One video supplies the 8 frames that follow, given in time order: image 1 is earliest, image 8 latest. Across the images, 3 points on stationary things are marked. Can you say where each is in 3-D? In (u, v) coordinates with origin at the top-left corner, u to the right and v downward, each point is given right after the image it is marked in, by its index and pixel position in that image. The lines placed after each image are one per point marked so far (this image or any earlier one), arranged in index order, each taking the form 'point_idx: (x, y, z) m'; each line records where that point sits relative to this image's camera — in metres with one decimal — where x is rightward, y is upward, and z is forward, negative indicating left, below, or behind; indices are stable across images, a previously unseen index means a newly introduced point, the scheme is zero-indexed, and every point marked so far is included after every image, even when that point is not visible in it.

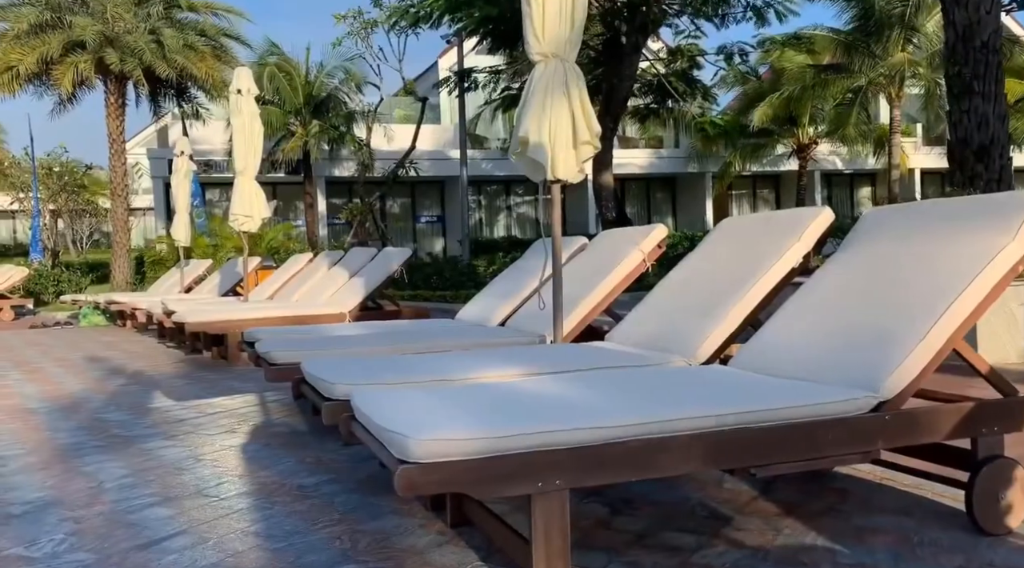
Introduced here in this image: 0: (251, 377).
0: (-1.7, -0.6, +6.8) m
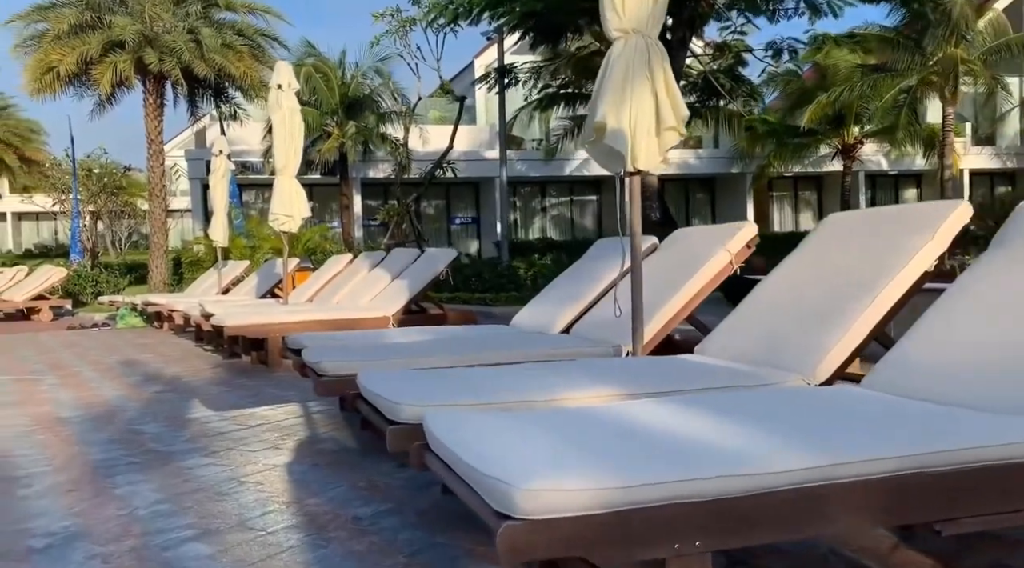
0: (-1.4, -0.6, +6.5) m
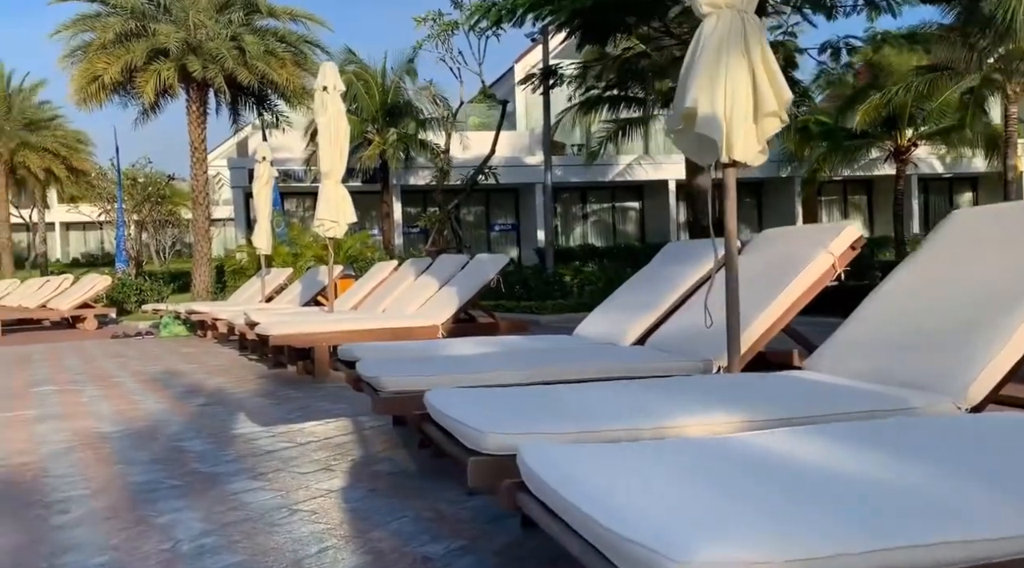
0: (-1.0, -0.7, +6.2) m
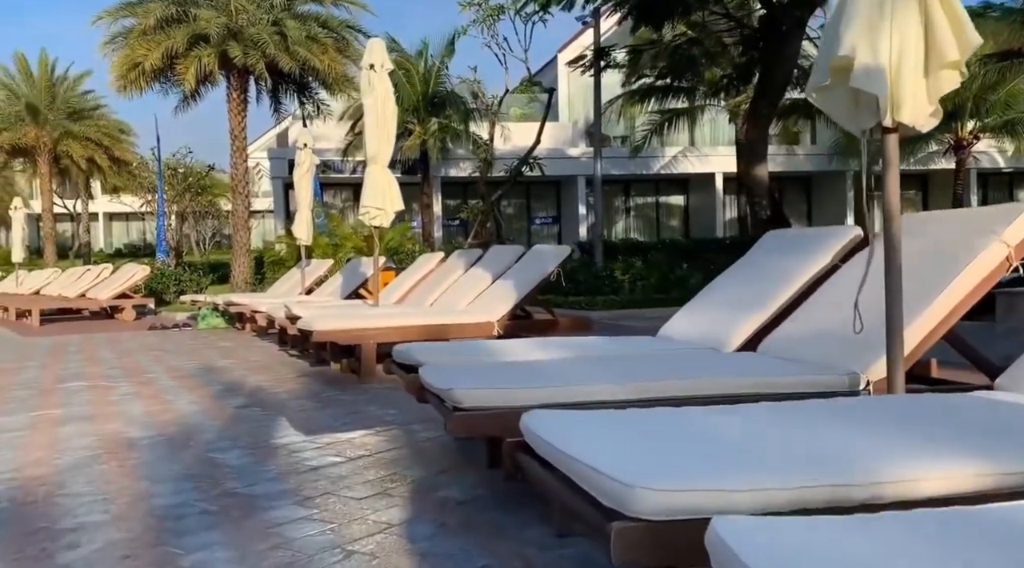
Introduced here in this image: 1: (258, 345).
0: (-0.6, -0.6, +5.6) m
1: (-2.8, -0.7, +11.0) m
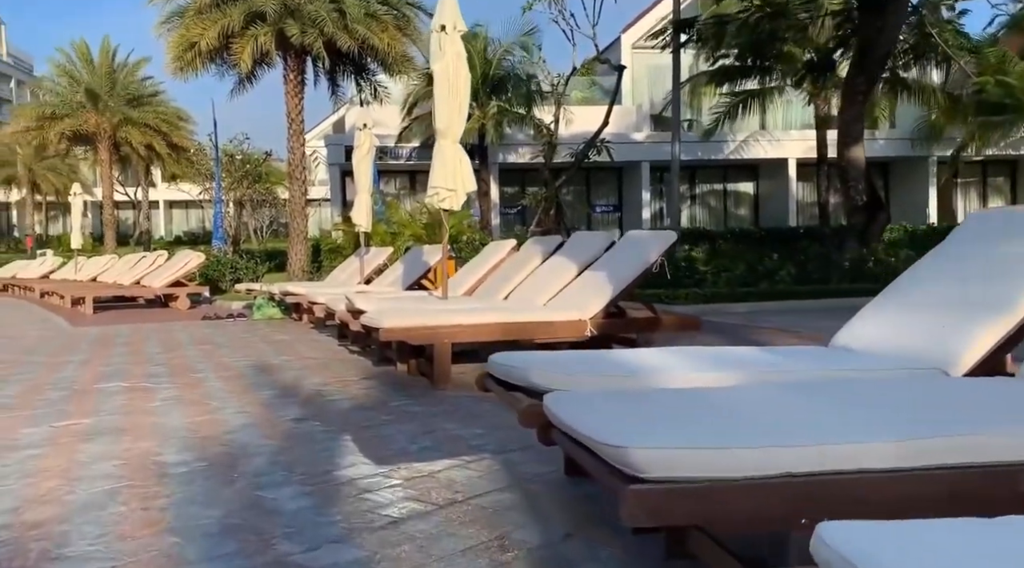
0: (-0.1, -0.6, +4.7) m
1: (-2.0, -0.6, +10.2) m
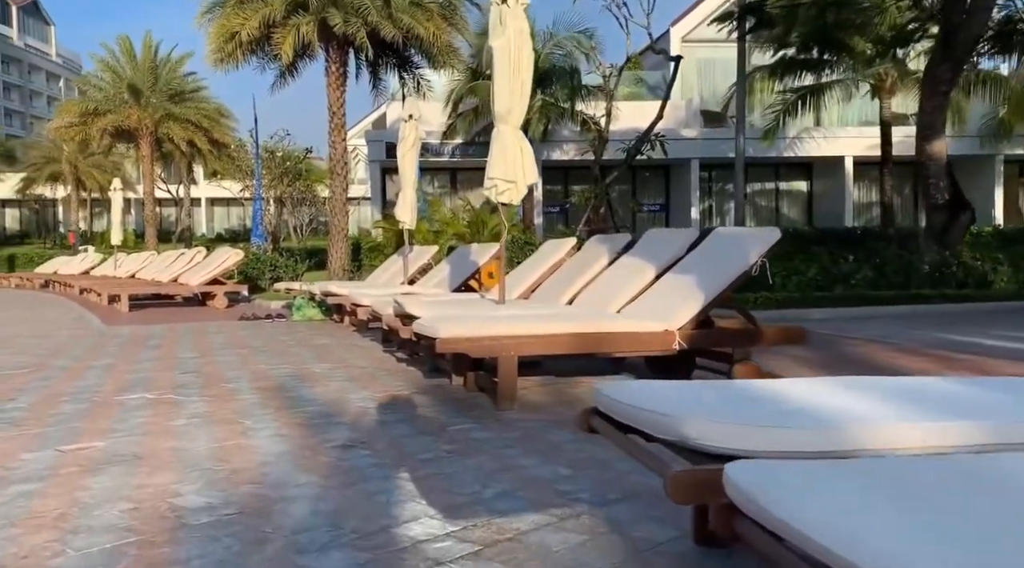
0: (+0.2, -0.6, +3.9) m
1: (-1.4, -0.6, +9.4) m
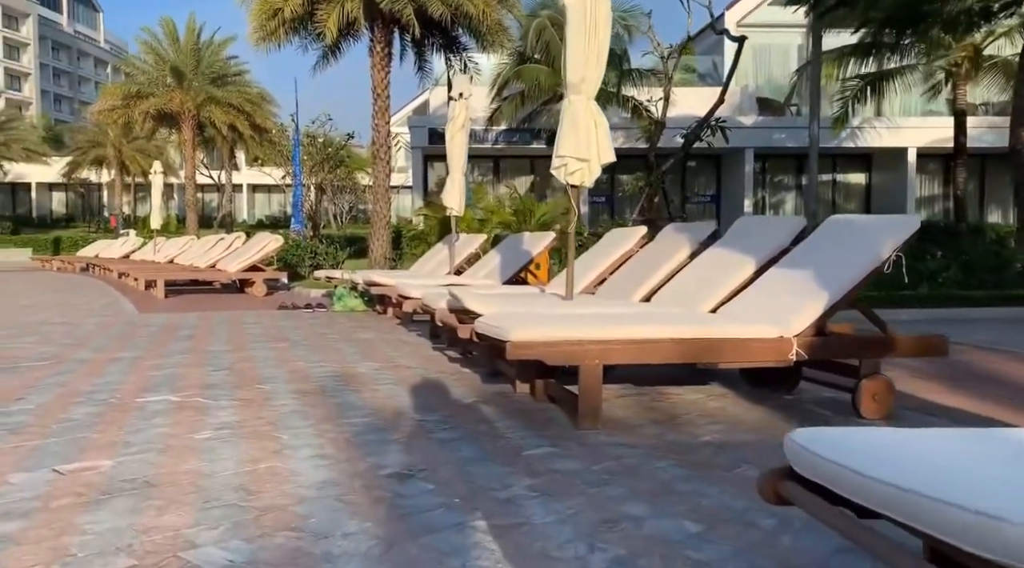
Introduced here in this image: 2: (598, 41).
0: (+0.5, -0.6, +3.1) m
1: (-0.9, -0.5, +8.7) m
2: (+0.5, +1.4, +6.1) m
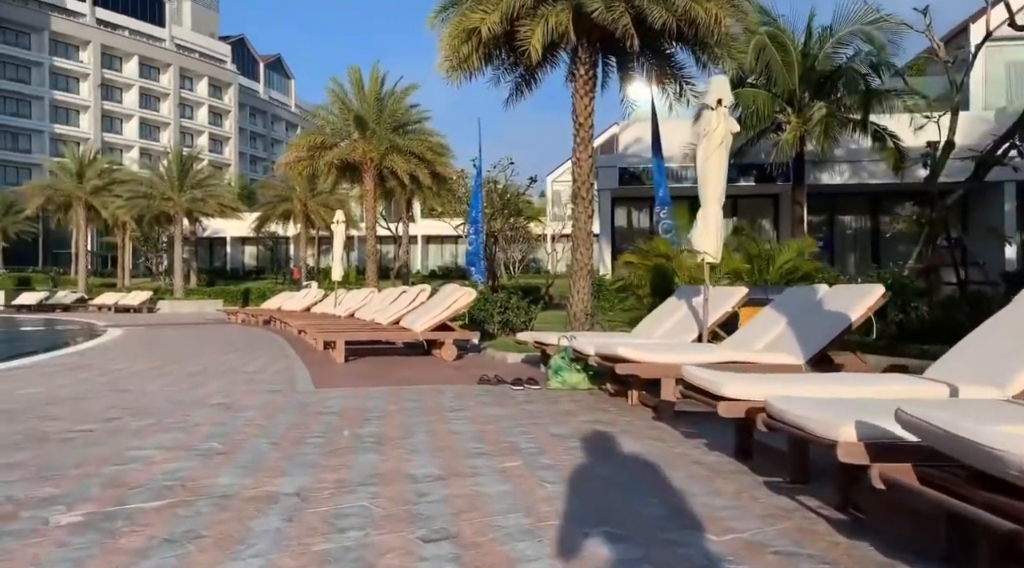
0: (+1.5, -0.8, -0.2) m
1: (+1.1, -1.0, +5.6) m
2: (+2.1, +1.1, +2.9) m
